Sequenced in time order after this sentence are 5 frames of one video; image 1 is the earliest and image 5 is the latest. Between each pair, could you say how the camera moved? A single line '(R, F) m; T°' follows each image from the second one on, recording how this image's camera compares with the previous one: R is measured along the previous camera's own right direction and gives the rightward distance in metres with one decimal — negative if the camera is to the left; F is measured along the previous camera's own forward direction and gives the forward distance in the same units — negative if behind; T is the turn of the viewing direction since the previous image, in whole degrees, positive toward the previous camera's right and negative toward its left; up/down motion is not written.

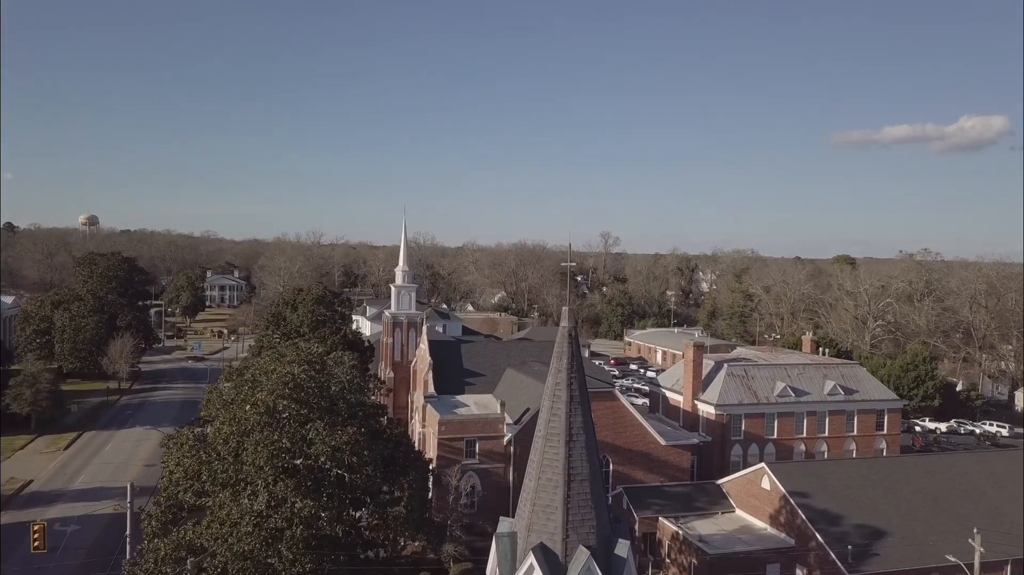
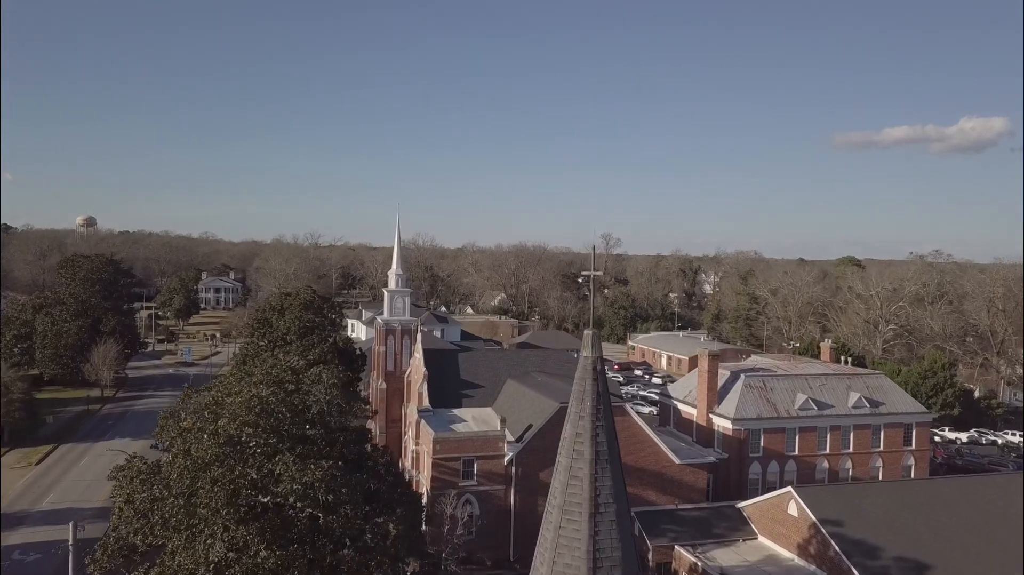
(-0.1, +2.3) m; 0°
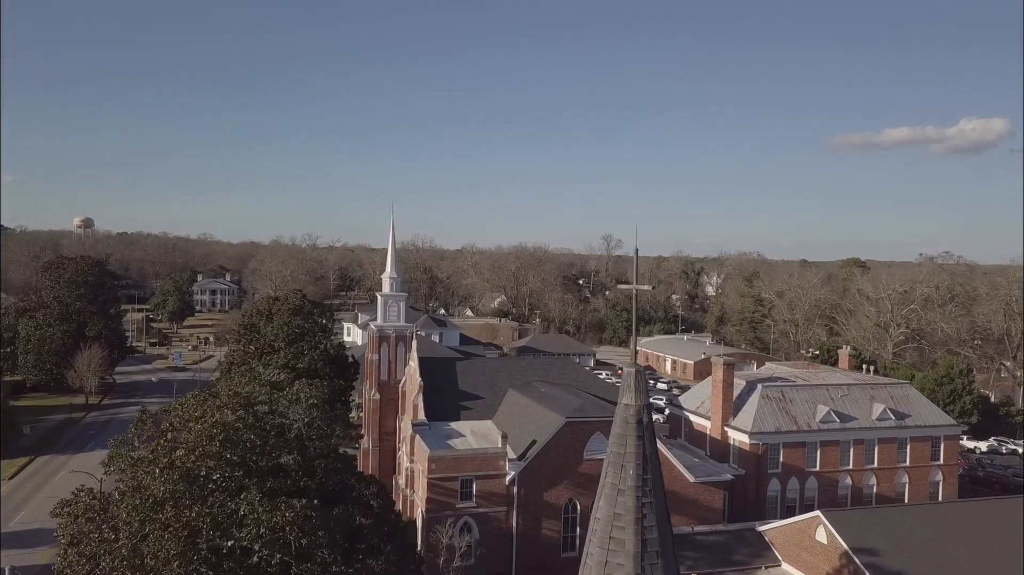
(-0.1, +1.9) m; 0°
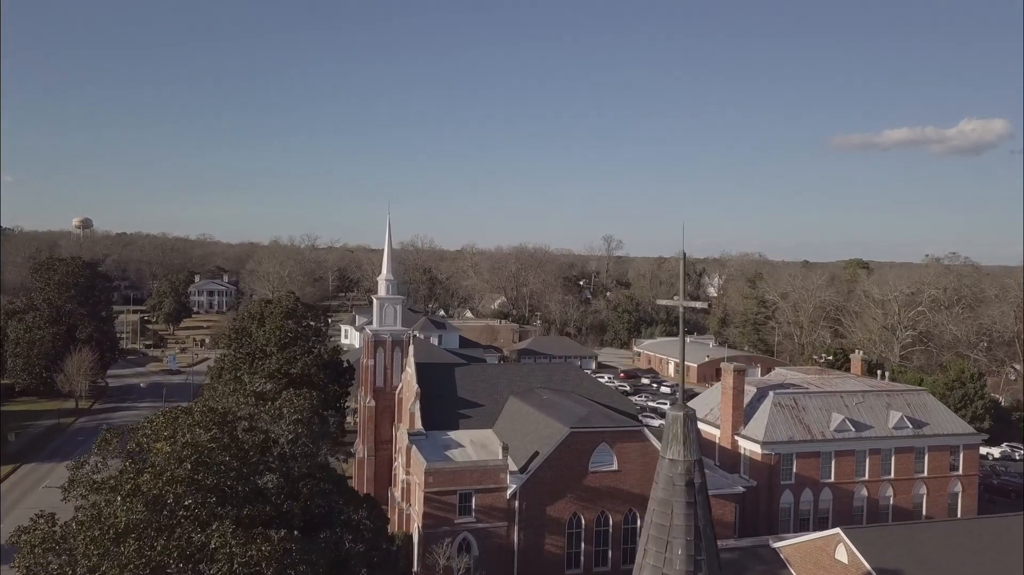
(0.0, +1.2) m; 0°
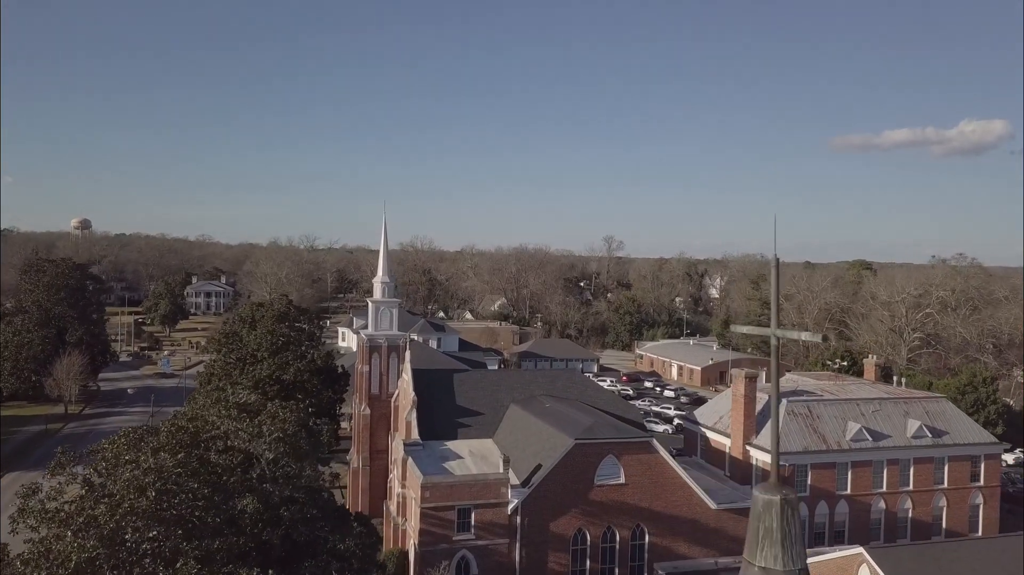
(0.0, +1.2) m; 0°
